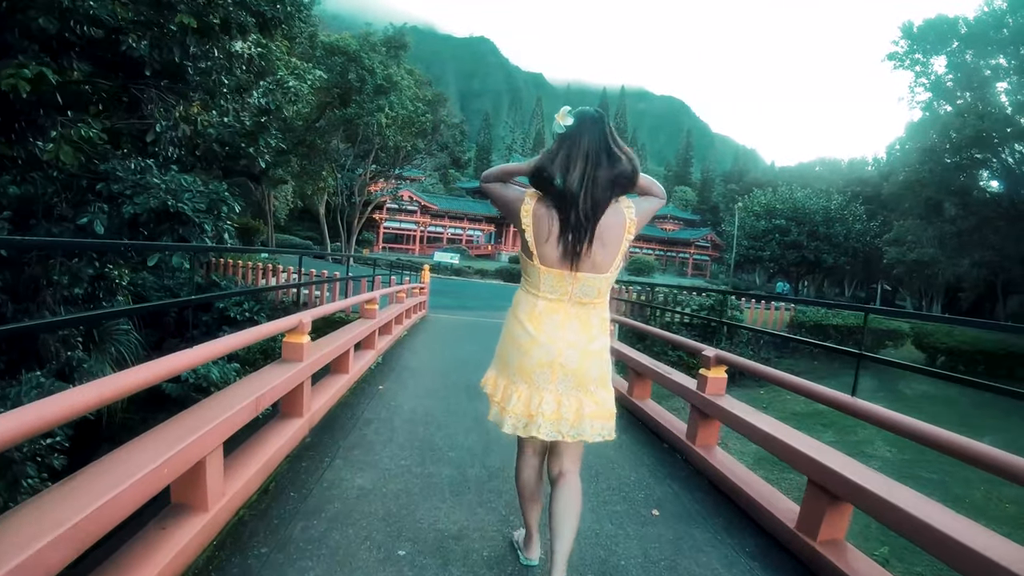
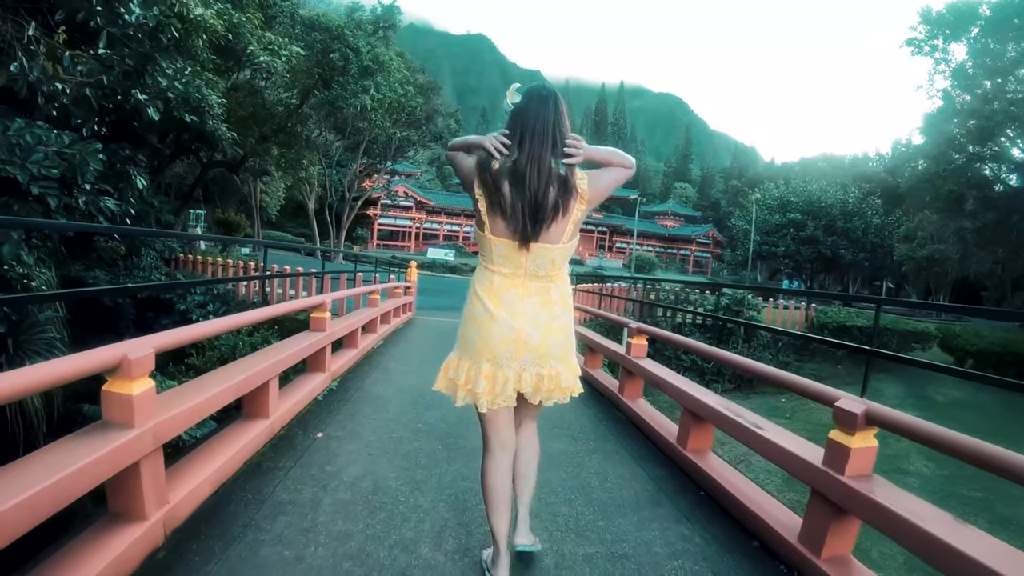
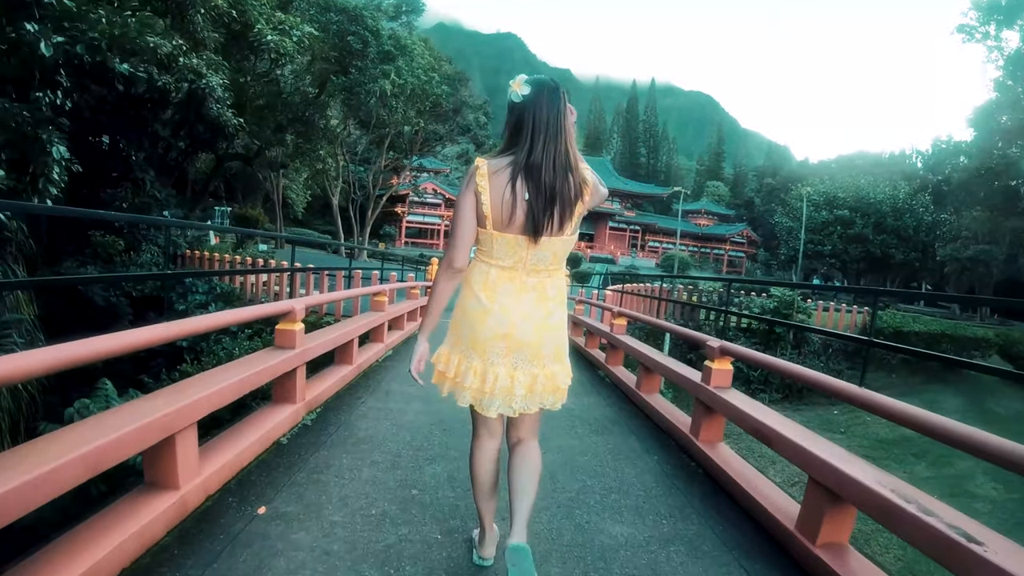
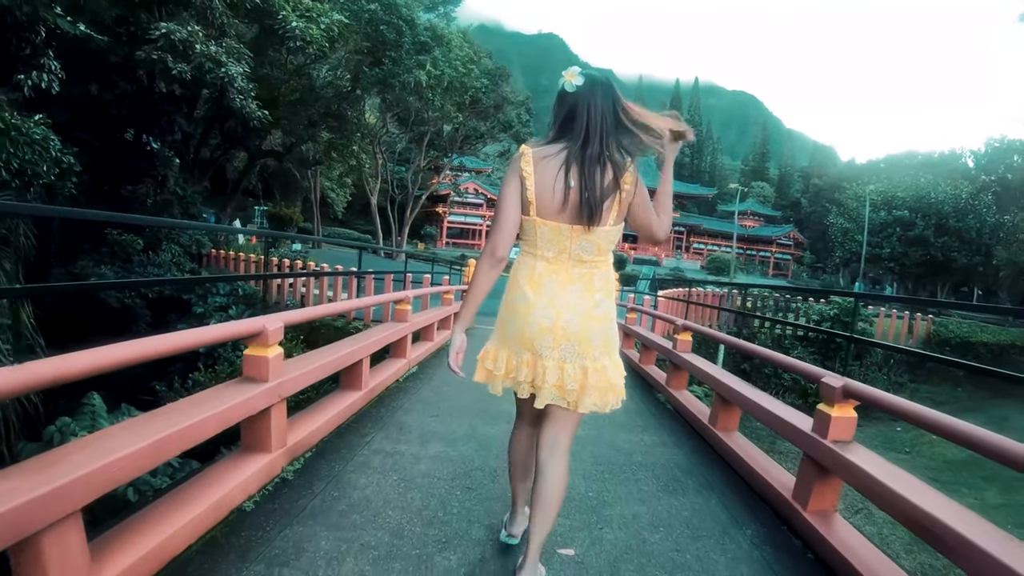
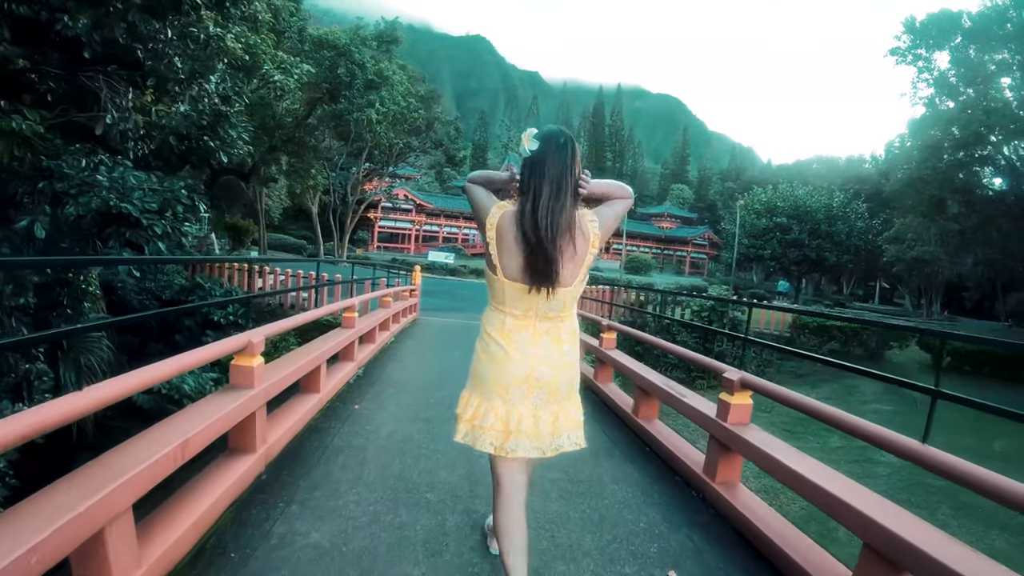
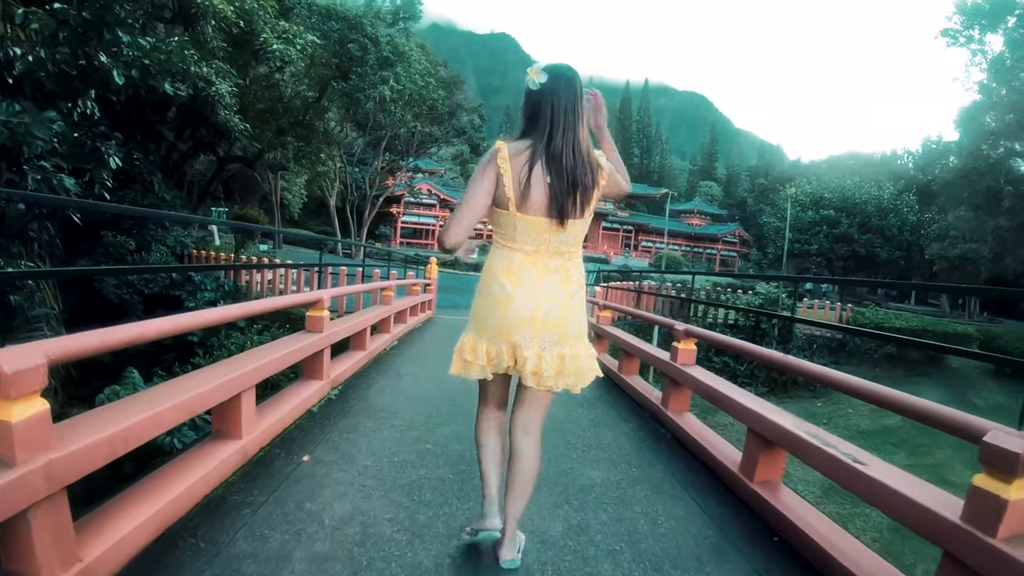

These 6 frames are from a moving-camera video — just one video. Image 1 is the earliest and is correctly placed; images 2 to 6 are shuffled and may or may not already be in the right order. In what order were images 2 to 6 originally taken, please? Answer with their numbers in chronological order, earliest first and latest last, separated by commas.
5, 2, 6, 3, 4
